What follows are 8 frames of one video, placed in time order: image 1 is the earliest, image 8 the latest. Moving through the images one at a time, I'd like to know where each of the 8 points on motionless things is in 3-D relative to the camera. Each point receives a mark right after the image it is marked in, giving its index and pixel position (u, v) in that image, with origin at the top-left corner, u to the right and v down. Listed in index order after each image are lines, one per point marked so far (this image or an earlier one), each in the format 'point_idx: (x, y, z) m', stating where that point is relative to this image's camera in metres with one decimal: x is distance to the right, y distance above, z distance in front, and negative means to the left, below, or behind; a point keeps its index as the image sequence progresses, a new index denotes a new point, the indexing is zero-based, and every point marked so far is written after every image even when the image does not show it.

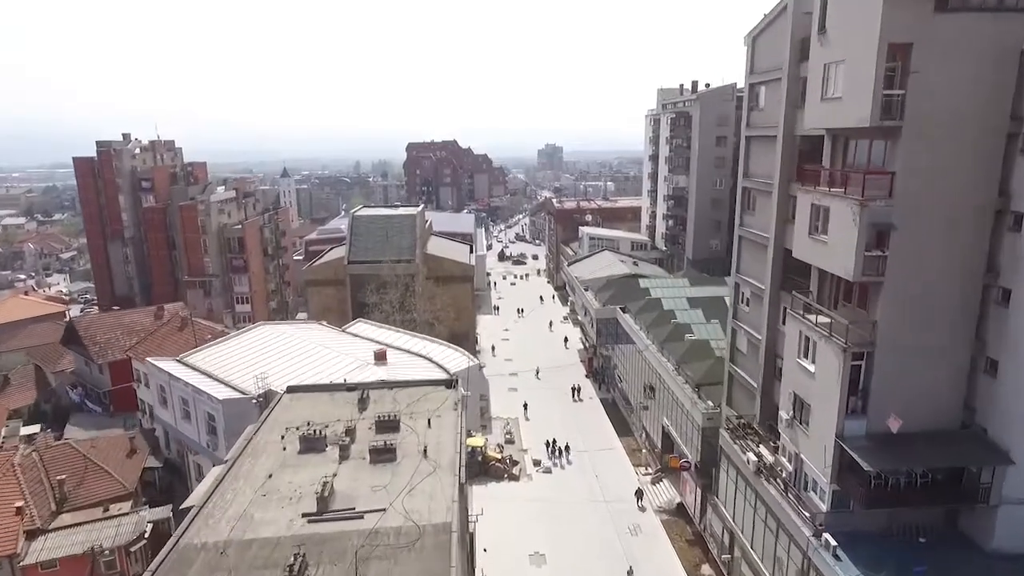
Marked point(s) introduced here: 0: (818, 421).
0: (+7.1, -3.1, +14.4) m
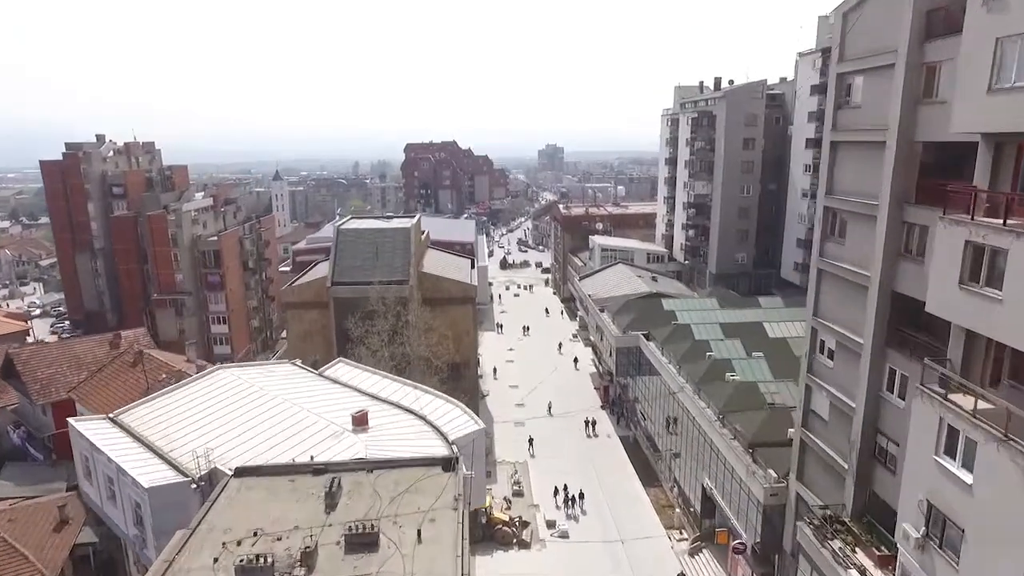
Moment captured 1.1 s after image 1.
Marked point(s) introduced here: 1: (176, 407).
0: (+7.5, -4.3, +9.9) m
1: (-10.0, -3.5, +18.4) m
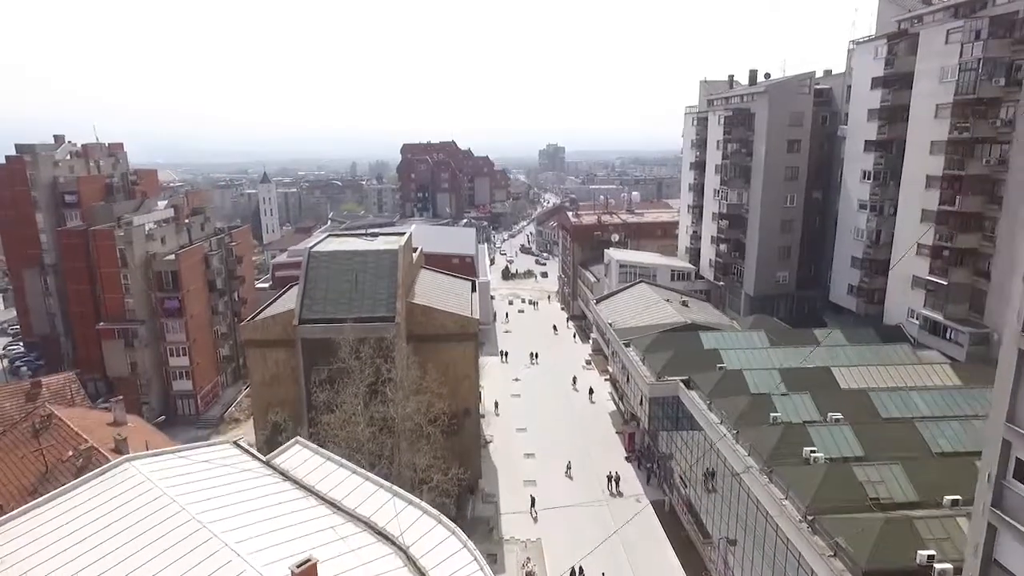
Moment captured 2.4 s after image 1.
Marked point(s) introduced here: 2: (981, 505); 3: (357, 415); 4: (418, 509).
0: (+8.0, -5.9, +4.1) m
1: (-9.6, -5.1, +12.6) m
2: (+8.4, -3.9, +11.0) m
3: (-5.0, -4.1, +20.0) m
4: (-2.2, -5.0, +14.0) m
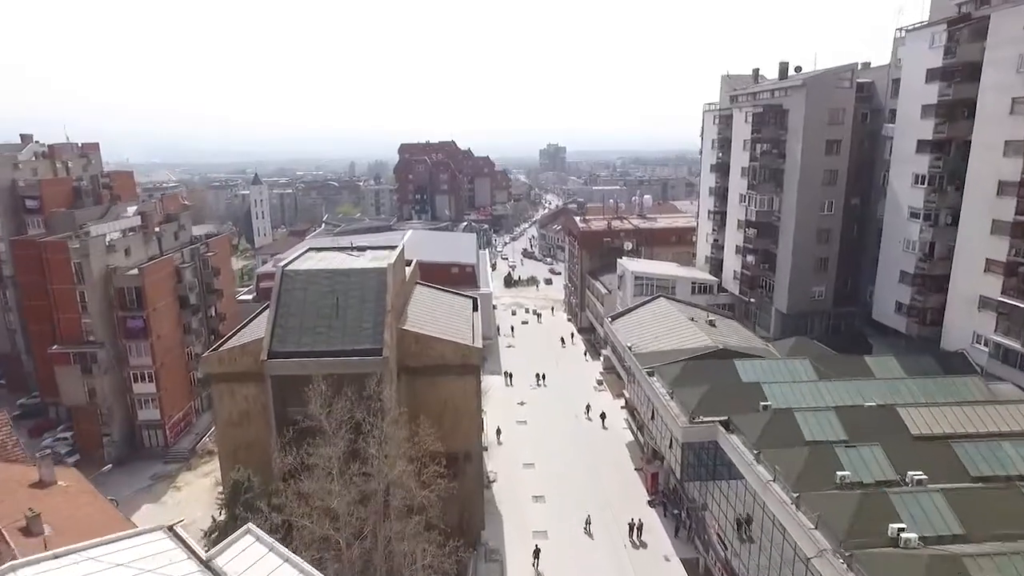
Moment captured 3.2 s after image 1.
0: (+8.3, -6.8, +0.3) m
1: (-9.3, -6.0, +8.7) m
2: (+8.7, -4.8, +7.1) m
3: (-4.7, -5.0, +16.1) m
4: (-1.8, -5.9, +10.2) m
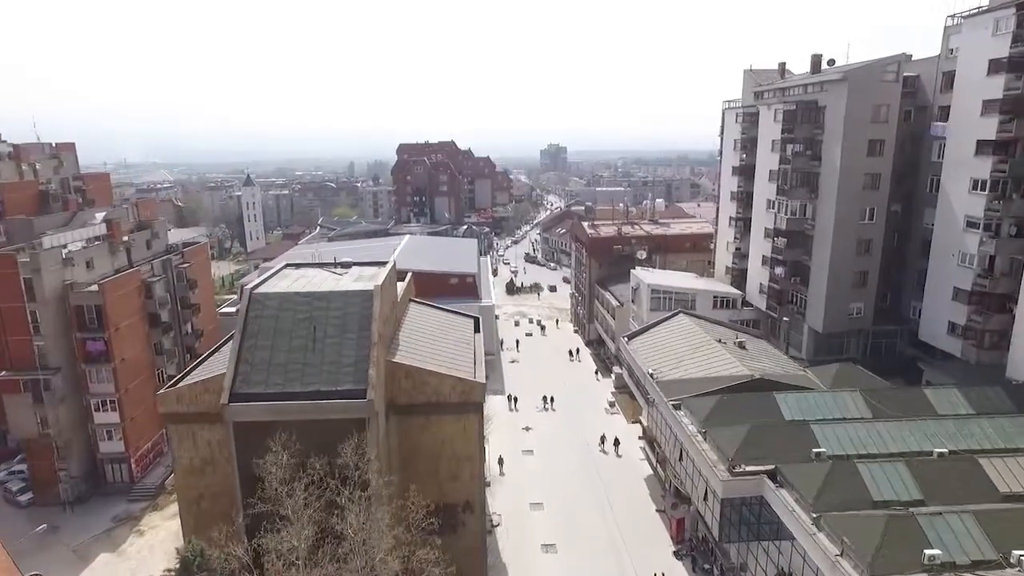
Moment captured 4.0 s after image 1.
0: (+8.6, -7.6, -3.1) m
1: (-9.0, -6.8, +5.3) m
2: (+9.0, -5.6, +3.8) m
3: (-4.4, -5.8, +12.7) m
4: (-1.6, -6.7, +6.8) m
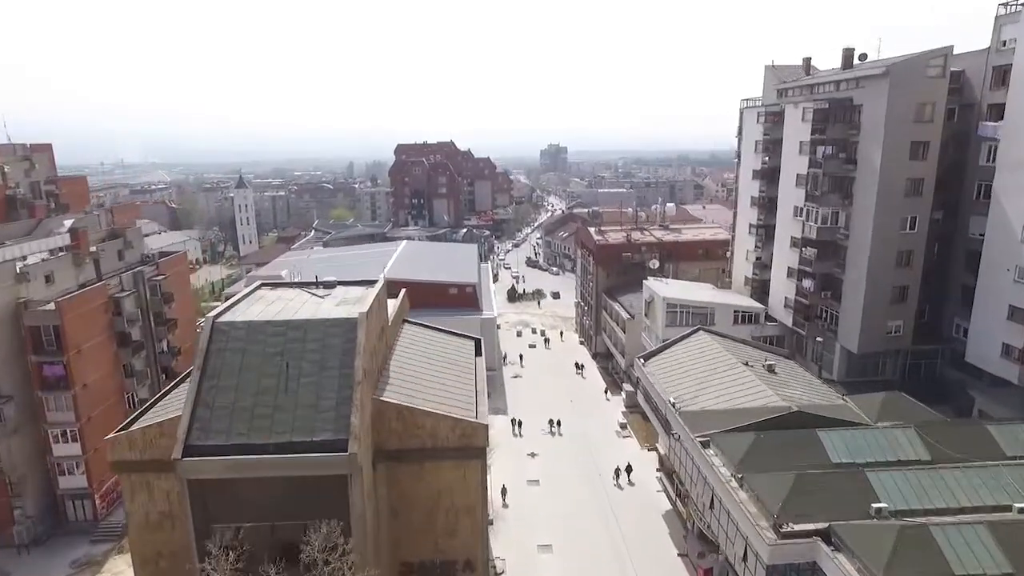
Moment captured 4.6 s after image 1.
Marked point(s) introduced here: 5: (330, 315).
0: (+8.8, -8.3, -5.9) m
1: (-8.8, -7.5, +2.5) m
2: (+9.2, -6.3, +1.0) m
3: (-4.2, -6.6, +9.9) m
4: (-1.4, -7.4, +4.0) m
5: (-4.9, -0.7, +16.6) m
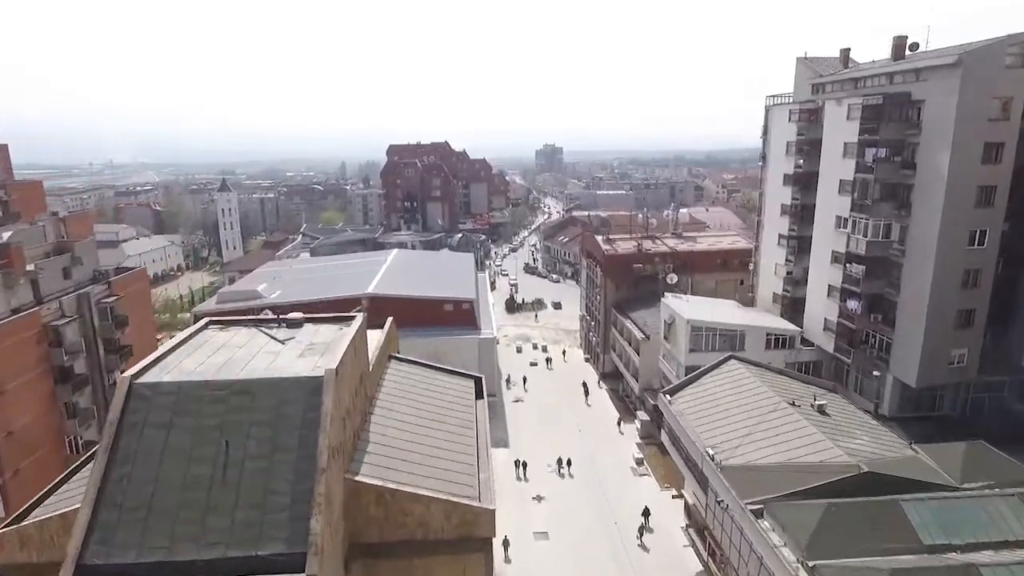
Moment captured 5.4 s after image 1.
0: (+9.3, -9.3, -9.8) m
1: (-8.3, -8.5, -1.5) m
2: (+9.6, -7.3, -2.9) m
3: (-3.8, -7.6, +5.9) m
4: (-0.9, -8.4, 0.0) m
5: (-4.6, -1.7, +12.7) m
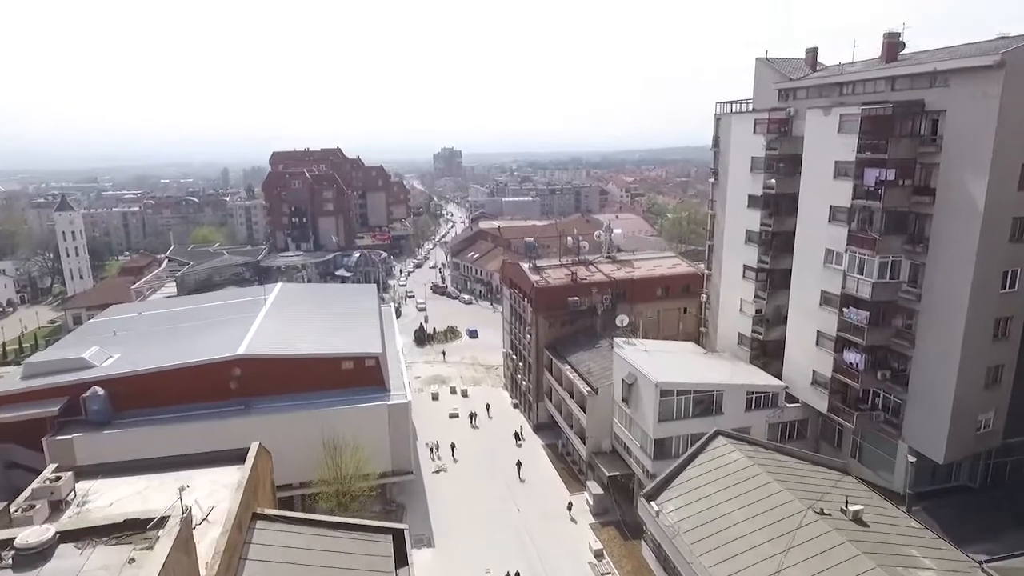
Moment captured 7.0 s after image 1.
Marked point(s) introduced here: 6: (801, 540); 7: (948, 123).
0: (+12.9, -11.0, -15.0) m
1: (-5.9, -11.0, -9.6) m
2: (+12.0, -9.1, -8.2) m
3: (-2.6, -10.0, -1.5) m
4: (+1.2, -10.6, -6.9) m
5: (-4.7, -4.2, +5.0) m
6: (+7.4, -6.6, +15.9) m
7: (+13.3, +5.0, +18.8) m
